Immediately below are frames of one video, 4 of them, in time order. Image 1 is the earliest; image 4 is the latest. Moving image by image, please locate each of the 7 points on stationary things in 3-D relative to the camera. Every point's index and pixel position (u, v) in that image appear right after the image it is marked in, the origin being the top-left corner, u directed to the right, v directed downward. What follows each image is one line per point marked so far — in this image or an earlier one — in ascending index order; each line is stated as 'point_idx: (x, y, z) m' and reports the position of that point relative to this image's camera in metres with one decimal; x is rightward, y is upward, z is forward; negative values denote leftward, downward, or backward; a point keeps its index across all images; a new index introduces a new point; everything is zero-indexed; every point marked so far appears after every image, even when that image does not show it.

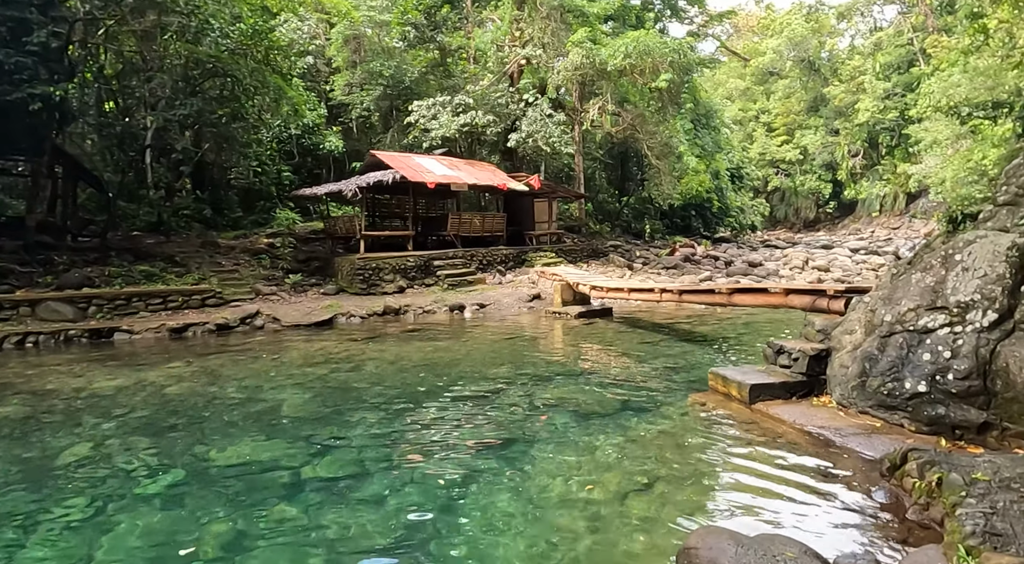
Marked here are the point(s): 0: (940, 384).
0: (+3.0, -0.7, +4.4) m
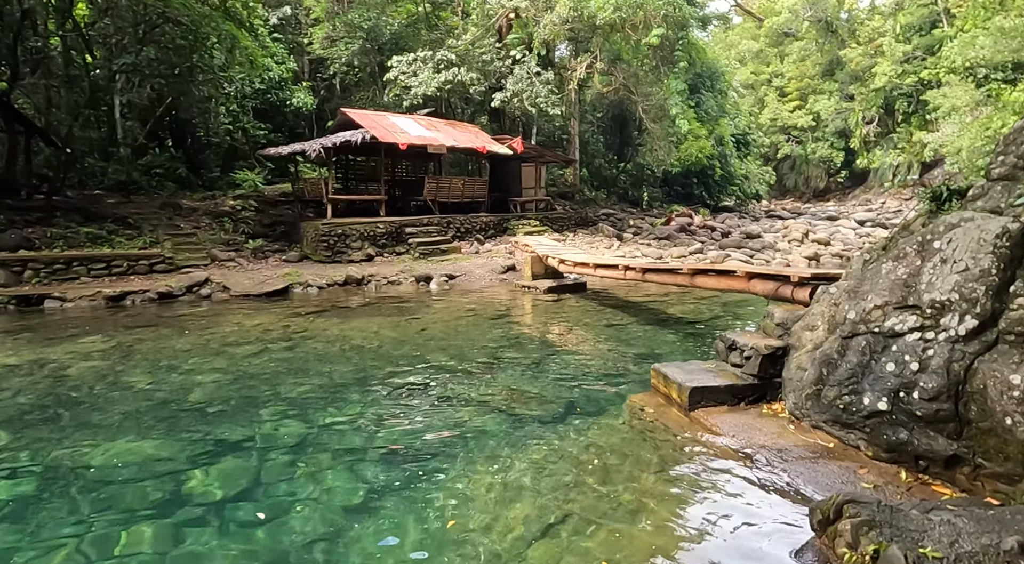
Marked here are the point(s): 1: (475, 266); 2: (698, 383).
0: (+2.2, -0.7, +3.5) m
1: (-0.9, +0.4, +14.3) m
2: (+1.4, -0.8, +4.8) m
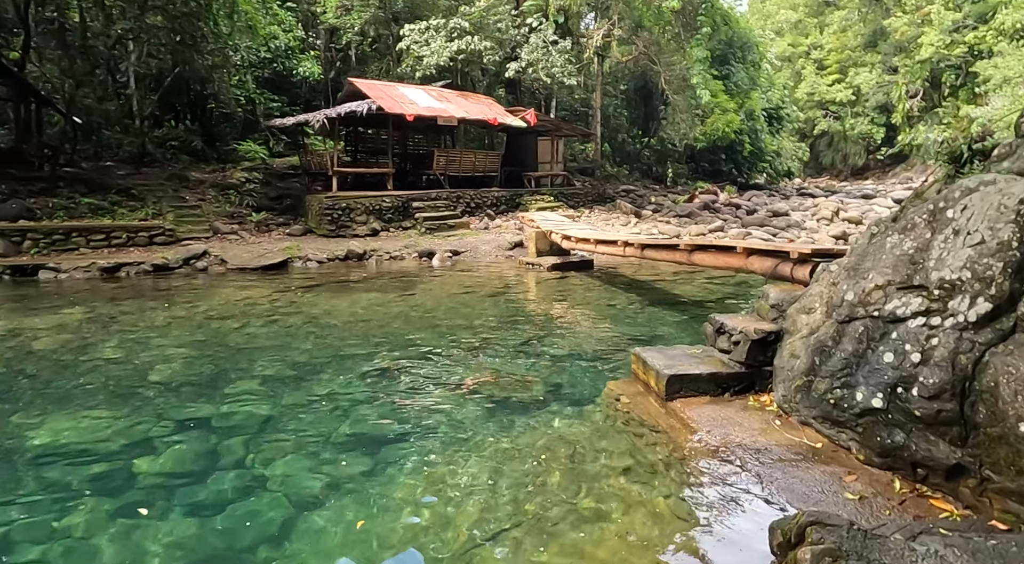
0: (+1.8, -0.6, +3.0) m
1: (-0.7, +0.9, +13.8) m
2: (+1.1, -0.6, +4.3) m
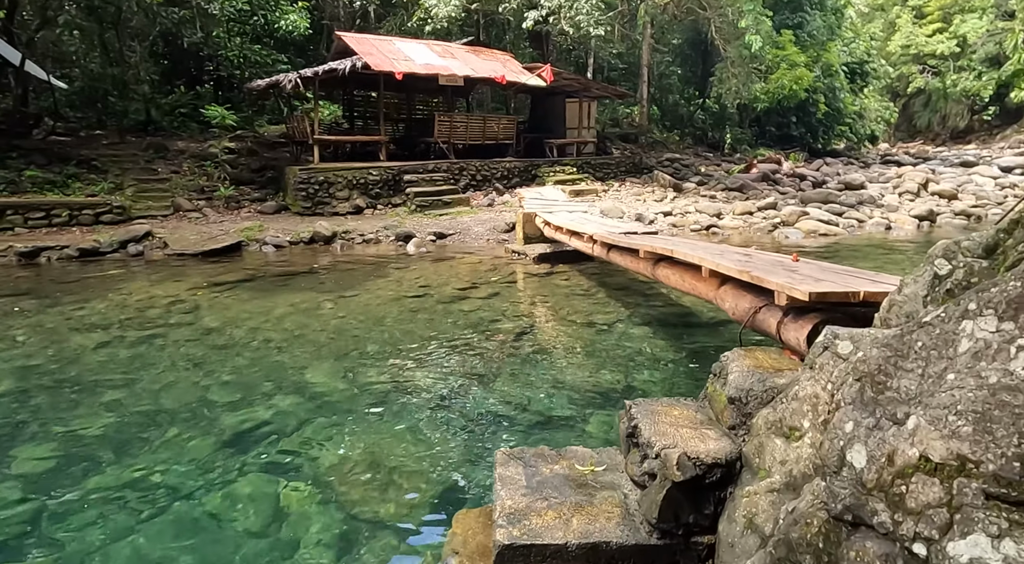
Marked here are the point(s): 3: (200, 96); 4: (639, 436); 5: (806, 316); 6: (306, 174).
0: (+0.6, -0.9, +0.8) m
1: (-0.7, +1.1, +11.8) m
2: (+0.1, -0.9, +2.2) m
3: (-8.8, +5.1, +17.3) m
4: (+0.5, -0.6, +2.5) m
5: (+1.2, -0.1, +2.5) m
6: (-4.0, +2.1, +12.4) m
